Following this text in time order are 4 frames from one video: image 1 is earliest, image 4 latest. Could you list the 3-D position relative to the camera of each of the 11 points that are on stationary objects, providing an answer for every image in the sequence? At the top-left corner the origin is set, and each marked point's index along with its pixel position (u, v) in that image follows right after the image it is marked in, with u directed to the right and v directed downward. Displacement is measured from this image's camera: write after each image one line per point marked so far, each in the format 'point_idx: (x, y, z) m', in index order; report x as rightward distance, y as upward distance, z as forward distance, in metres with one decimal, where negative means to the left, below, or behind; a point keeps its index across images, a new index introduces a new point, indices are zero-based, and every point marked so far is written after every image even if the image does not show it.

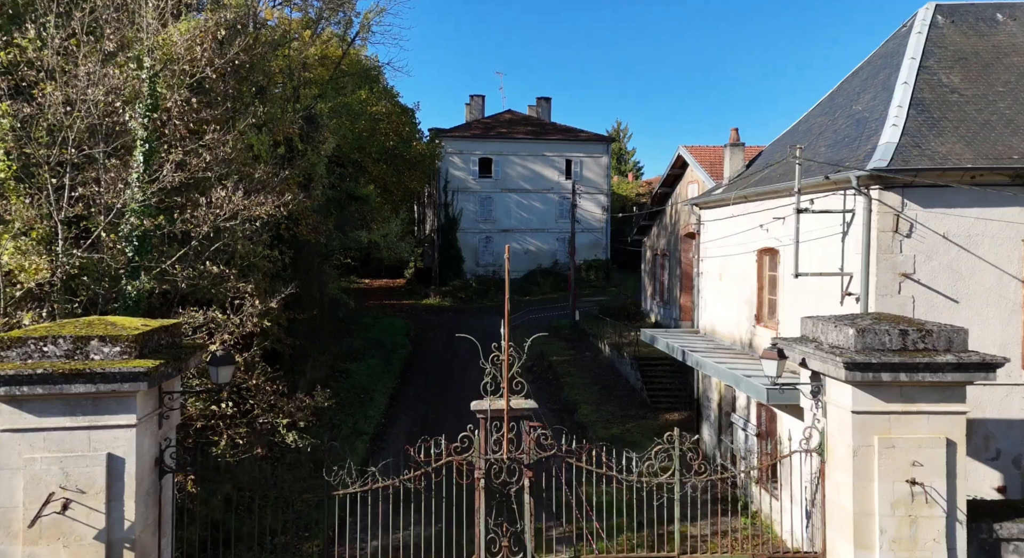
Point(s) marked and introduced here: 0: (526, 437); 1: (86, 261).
0: (+0.1, -1.4, +6.5) m
1: (-4.2, +0.2, +7.4) m
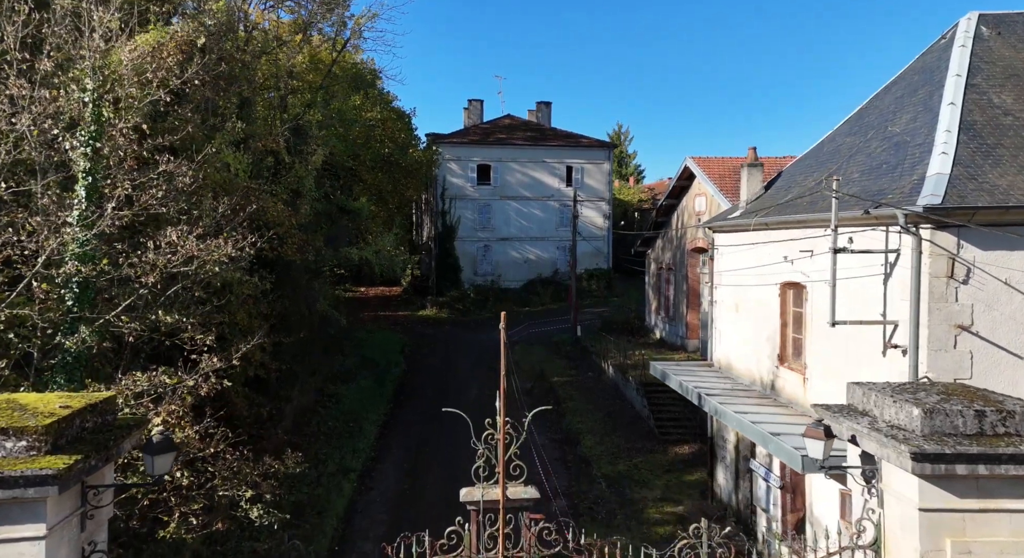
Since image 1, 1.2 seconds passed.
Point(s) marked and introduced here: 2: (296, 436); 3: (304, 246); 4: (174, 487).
0: (+0.1, -1.8, +5.4) m
1: (-4.2, -0.3, +6.4) m
2: (-4.8, -3.5, +16.8) m
3: (-5.0, +0.8, +18.0) m
4: (-3.2, -1.9, +7.0) m
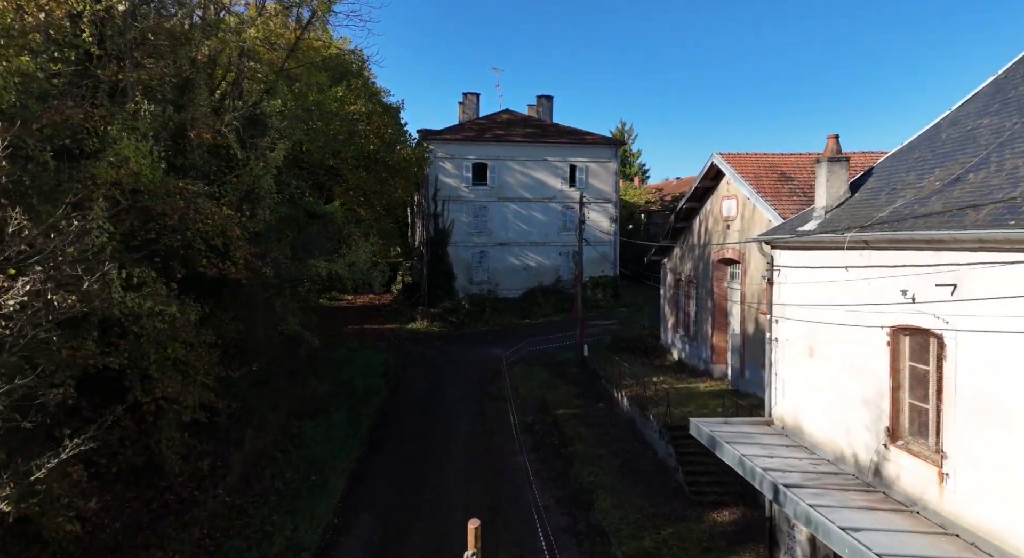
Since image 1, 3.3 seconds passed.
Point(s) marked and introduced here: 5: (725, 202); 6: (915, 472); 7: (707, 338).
0: (+0.1, -2.2, +2.4) m
1: (-4.3, -0.7, +3.3) m
2: (-4.8, -3.9, +13.7) m
3: (-5.0, +0.4, +15.0) m
4: (-3.2, -2.3, +4.0) m
5: (+5.2, +1.9, +18.4) m
6: (+3.7, -1.8, +6.9) m
7: (+5.1, -1.6, +19.9) m
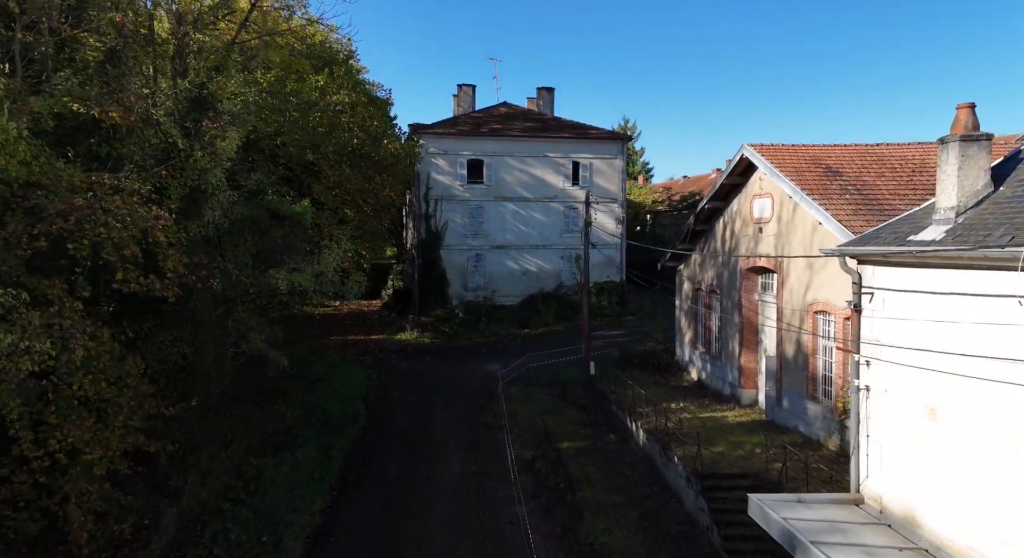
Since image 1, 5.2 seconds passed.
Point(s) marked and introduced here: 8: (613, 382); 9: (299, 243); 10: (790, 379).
0: (0.0, -2.5, -0.2) m
1: (-4.3, -0.9, +0.7) m
2: (-4.9, -4.1, +11.1) m
3: (-5.1, +0.1, +12.3) m
4: (-3.2, -2.6, +1.4) m
5: (+5.1, +1.6, +15.8) m
6: (+3.6, -2.0, +4.3) m
7: (+5.1, -1.8, +17.3) m
8: (+2.7, -2.7, +19.7) m
9: (-4.7, +0.8, +16.5) m
10: (+5.3, -1.9, +14.4) m
